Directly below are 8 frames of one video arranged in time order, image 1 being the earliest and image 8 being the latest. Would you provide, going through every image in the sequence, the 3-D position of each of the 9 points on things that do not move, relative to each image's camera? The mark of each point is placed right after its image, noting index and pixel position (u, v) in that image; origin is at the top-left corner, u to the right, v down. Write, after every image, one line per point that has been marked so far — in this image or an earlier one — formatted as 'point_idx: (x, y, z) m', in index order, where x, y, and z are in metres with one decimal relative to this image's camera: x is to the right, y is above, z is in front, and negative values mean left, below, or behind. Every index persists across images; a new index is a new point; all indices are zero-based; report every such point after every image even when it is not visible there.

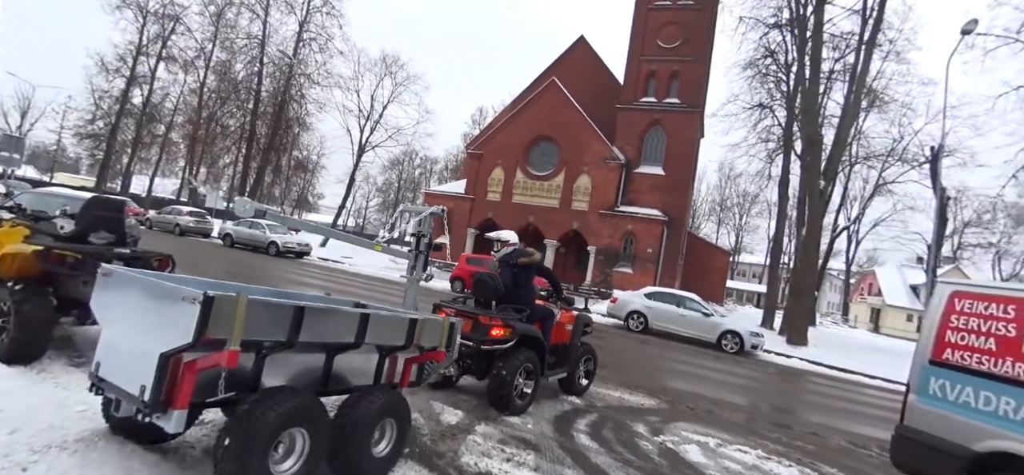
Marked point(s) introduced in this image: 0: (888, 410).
0: (+8.7, -4.0, +12.6) m
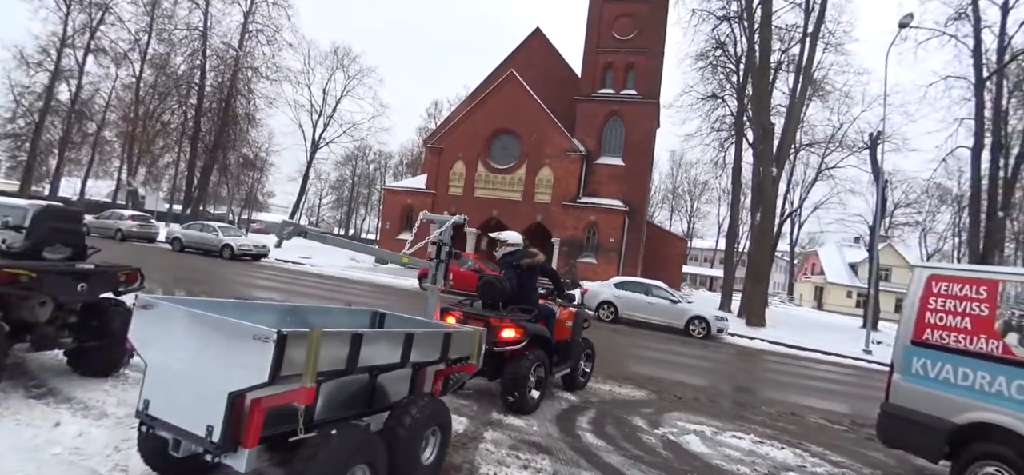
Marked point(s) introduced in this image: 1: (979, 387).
0: (+8.2, -3.6, +13.4) m
1: (+4.6, -1.6, +5.6) m
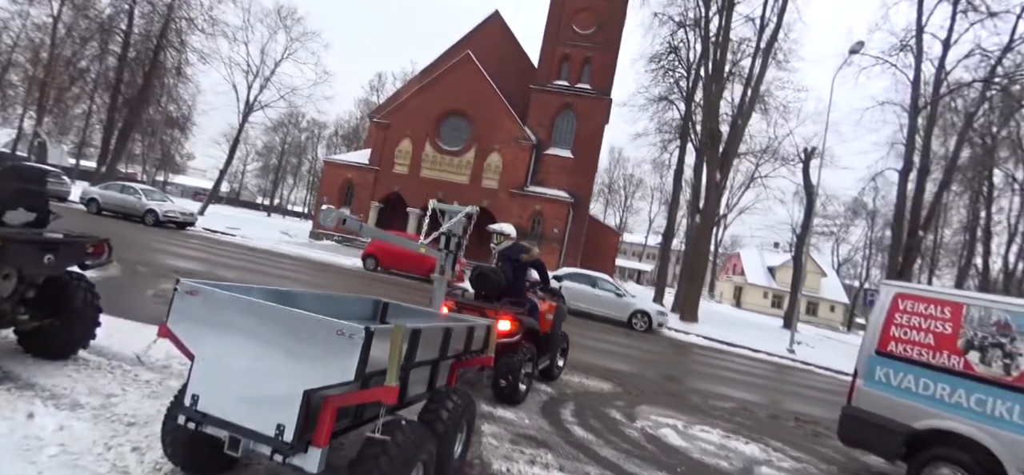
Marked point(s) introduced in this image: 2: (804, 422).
0: (+6.9, -3.8, +14.5) m
1: (+4.6, -1.8, +6.3) m
2: (+5.3, -3.4, +10.1) m
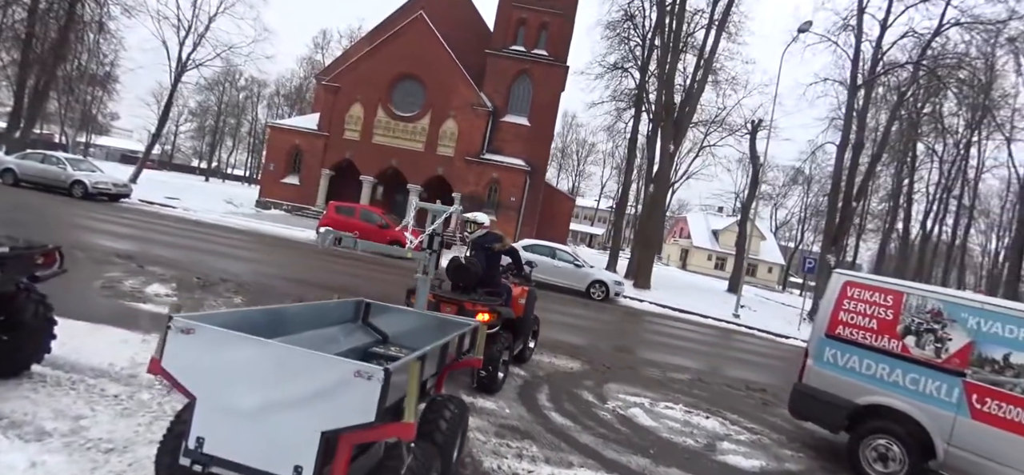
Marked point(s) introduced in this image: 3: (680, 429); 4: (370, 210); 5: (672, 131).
0: (+5.9, -3.0, +15.4) m
1: (+4.4, -1.7, +6.9) m
2: (+4.7, -3.0, +10.9) m
3: (+2.2, -2.5, +7.4) m
4: (-4.7, +0.9, +19.0) m
5: (+5.4, +3.5, +18.6) m
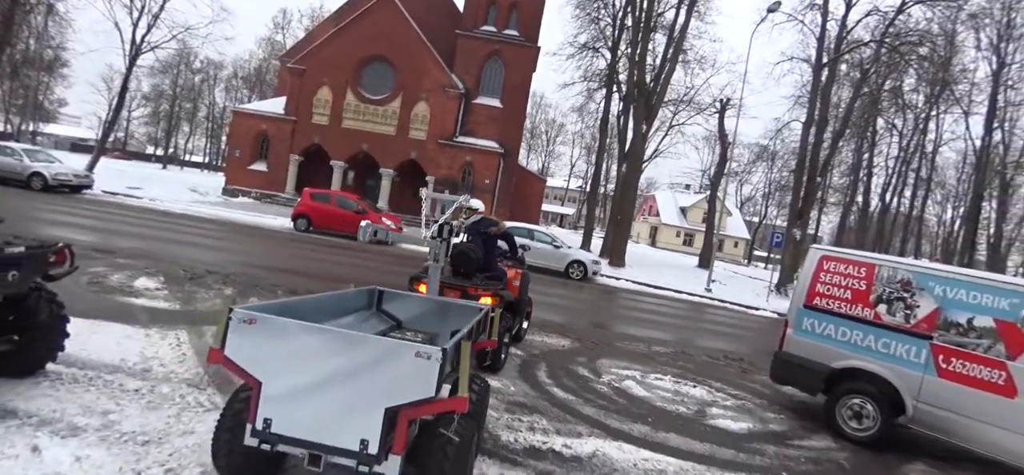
0: (+5.4, -2.4, +16.1) m
1: (+4.4, -1.4, +7.4) m
2: (+4.5, -2.5, +11.5) m
3: (+2.2, -2.2, +7.9) m
4: (-5.5, +1.4, +18.9) m
5: (+4.5, +4.2, +19.0) m
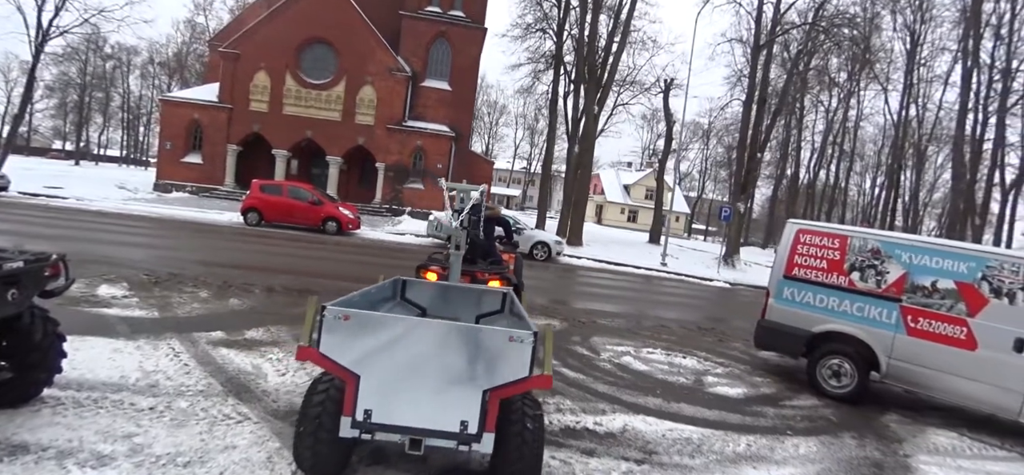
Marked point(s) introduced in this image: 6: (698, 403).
0: (+4.4, -1.7, +16.7) m
1: (+4.5, -1.0, +8.0) m
2: (+4.1, -2.0, +12.0) m
3: (+2.3, -1.9, +8.2) m
4: (-6.9, +1.7, +18.0) m
5: (+2.9, +5.0, +19.3) m
6: (+2.3, -2.1, +7.1) m
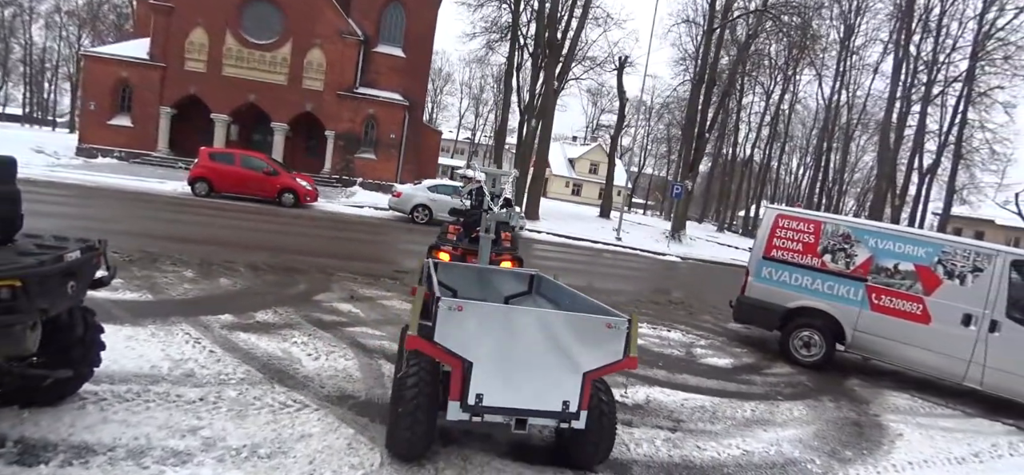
0: (+3.2, -0.9, +17.4) m
1: (+4.5, -0.7, +8.8) m
2: (+3.6, -1.5, +12.8) m
3: (+2.3, -1.6, +8.7) m
4: (-8.1, +2.5, +17.0) m
5: (+1.4, +5.9, +19.4) m
6: (+2.5, -1.8, +7.6) m
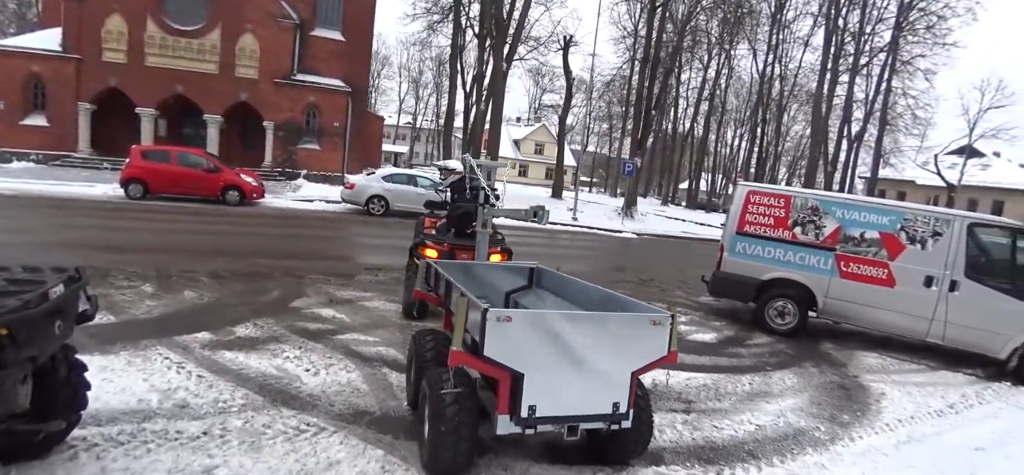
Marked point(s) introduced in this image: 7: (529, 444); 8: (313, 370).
0: (+2.0, -0.3, +17.5) m
1: (+4.2, -0.3, +9.1) m
2: (+2.9, -1.0, +13.0) m
3: (+2.1, -1.3, +8.8) m
4: (-9.4, +2.4, +15.7) m
5: (-0.4, +6.4, +19.1) m
6: (+2.4, -1.6, +7.7) m
7: (+0.1, -1.7, +4.6) m
8: (-1.9, -1.3, +5.4) m
